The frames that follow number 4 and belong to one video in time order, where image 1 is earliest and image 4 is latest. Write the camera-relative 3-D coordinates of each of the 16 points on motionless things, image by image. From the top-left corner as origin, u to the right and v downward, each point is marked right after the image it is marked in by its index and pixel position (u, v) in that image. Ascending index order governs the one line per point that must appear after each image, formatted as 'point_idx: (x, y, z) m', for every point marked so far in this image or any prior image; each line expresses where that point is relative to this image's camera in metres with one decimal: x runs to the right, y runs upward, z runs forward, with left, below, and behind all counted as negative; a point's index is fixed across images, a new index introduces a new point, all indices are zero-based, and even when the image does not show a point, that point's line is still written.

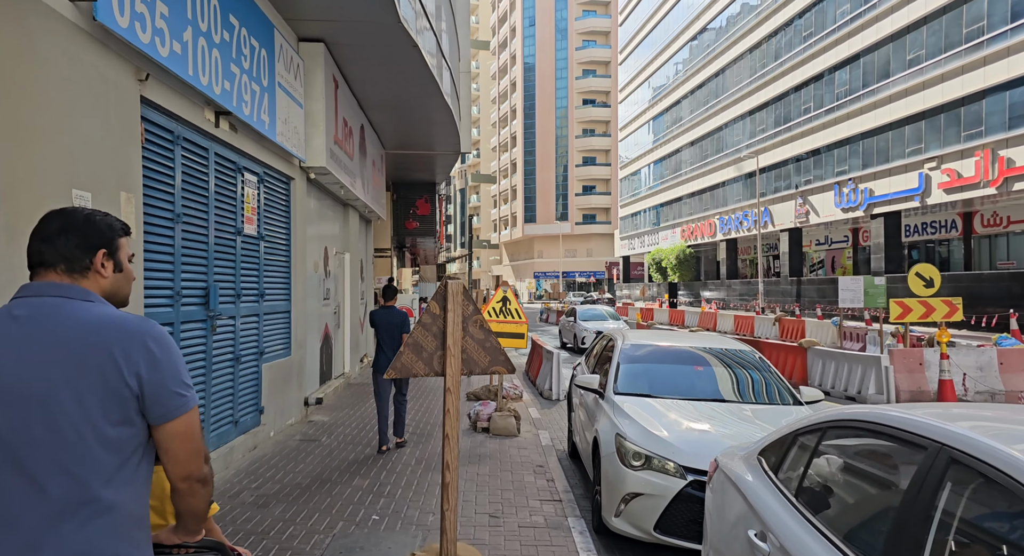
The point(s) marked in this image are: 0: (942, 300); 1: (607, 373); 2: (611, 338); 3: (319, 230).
0: (+7.4, -0.4, +11.6) m
1: (+0.9, -0.9, +6.3) m
2: (+1.0, -0.6, +6.9) m
3: (-3.2, +0.8, +11.1) m
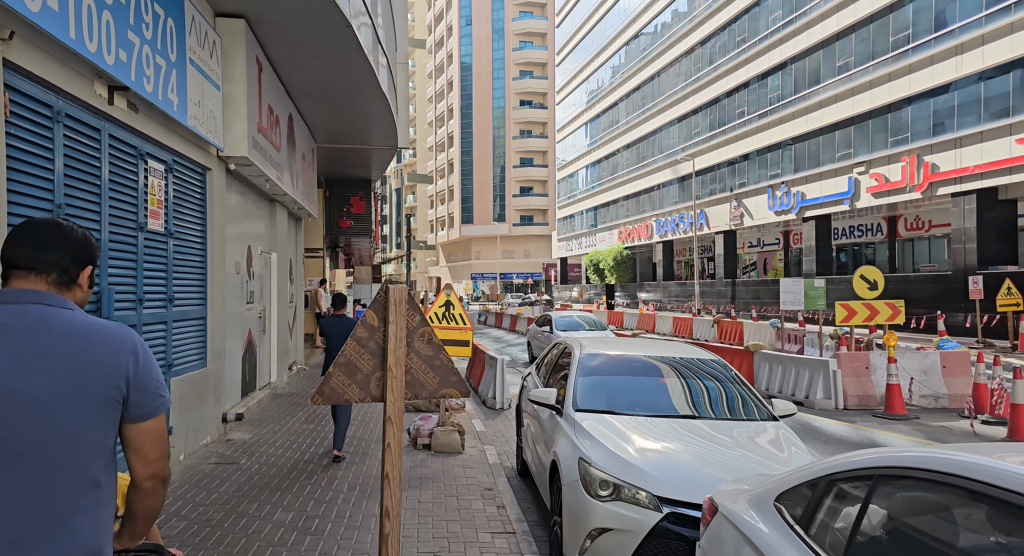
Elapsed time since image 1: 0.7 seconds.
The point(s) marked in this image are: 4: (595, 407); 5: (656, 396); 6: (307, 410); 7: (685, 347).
0: (+6.4, -0.4, +11.6) m
1: (+0.4, -0.9, +5.7) m
2: (+0.5, -0.6, +6.4) m
3: (-4.0, +0.8, +10.1) m
4: (+0.6, -1.0, +5.2) m
5: (+1.2, -0.9, +5.4) m
6: (-3.1, -2.0, +10.5) m
7: (+1.7, -0.7, +6.5) m
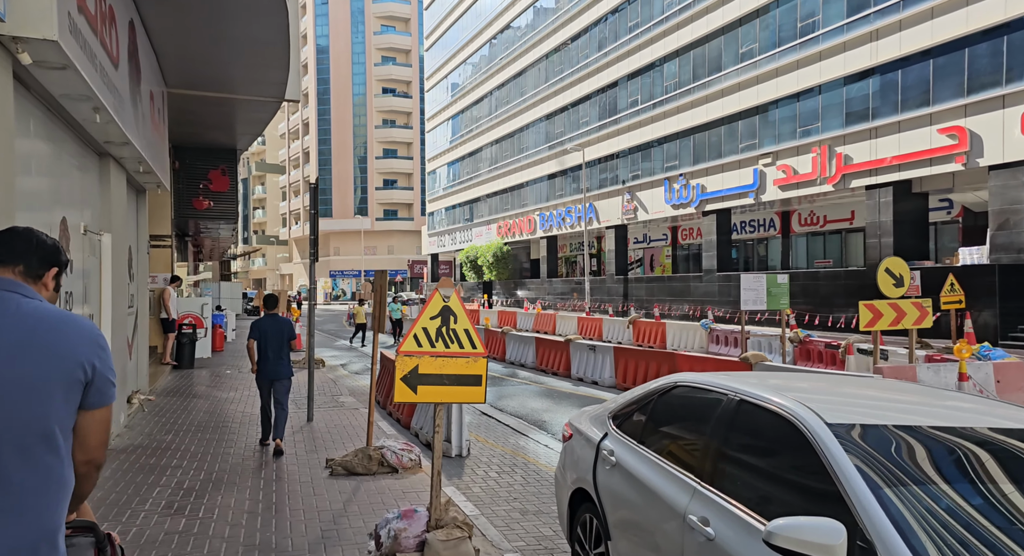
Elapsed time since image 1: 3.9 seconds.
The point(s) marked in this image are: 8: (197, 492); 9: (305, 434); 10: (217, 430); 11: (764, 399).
0: (+5.7, -0.3, +9.7) m
1: (+1.2, -0.9, +2.7) m
2: (+1.1, -0.6, +3.3) m
3: (-4.1, +0.8, +6.0) m
4: (+1.5, -0.9, +2.3) m
5: (+1.9, -0.9, +2.5) m
6: (-3.3, -2.0, +6.6) m
7: (+2.2, -0.6, +3.7) m
8: (-2.9, -2.0, +6.2) m
9: (-2.7, -2.0, +8.7) m
10: (-4.1, -2.1, +9.2) m
11: (+1.2, -0.6, +3.1) m
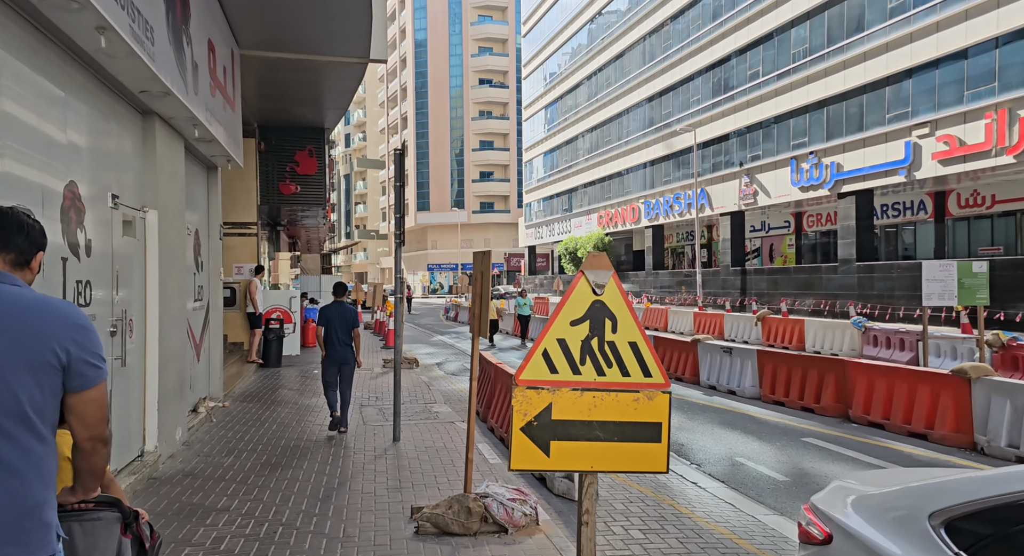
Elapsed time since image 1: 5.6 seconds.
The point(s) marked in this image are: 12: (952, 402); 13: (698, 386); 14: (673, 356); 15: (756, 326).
0: (+7.2, -0.2, +6.8) m
1: (+1.7, -0.8, +0.5) m
2: (+1.7, -0.5, +1.1) m
3: (-3.1, +0.9, +4.5) m
4: (+1.9, -0.9, 0.0) m
5: (+2.4, -0.8, +0.2) m
6: (-2.2, -1.9, +4.9) m
7: (+2.9, -0.5, +1.3) m
8: (-1.9, -1.9, +4.6) m
9: (-1.3, -1.9, +7.0) m
10: (-2.6, -1.9, +7.7) m
11: (+1.8, -0.5, +0.9) m
12: (+5.1, -1.4, +7.7) m
13: (+3.6, -2.1, +13.3) m
14: (+3.4, -1.6, +14.4) m
15: (+7.1, -1.4, +19.5) m
